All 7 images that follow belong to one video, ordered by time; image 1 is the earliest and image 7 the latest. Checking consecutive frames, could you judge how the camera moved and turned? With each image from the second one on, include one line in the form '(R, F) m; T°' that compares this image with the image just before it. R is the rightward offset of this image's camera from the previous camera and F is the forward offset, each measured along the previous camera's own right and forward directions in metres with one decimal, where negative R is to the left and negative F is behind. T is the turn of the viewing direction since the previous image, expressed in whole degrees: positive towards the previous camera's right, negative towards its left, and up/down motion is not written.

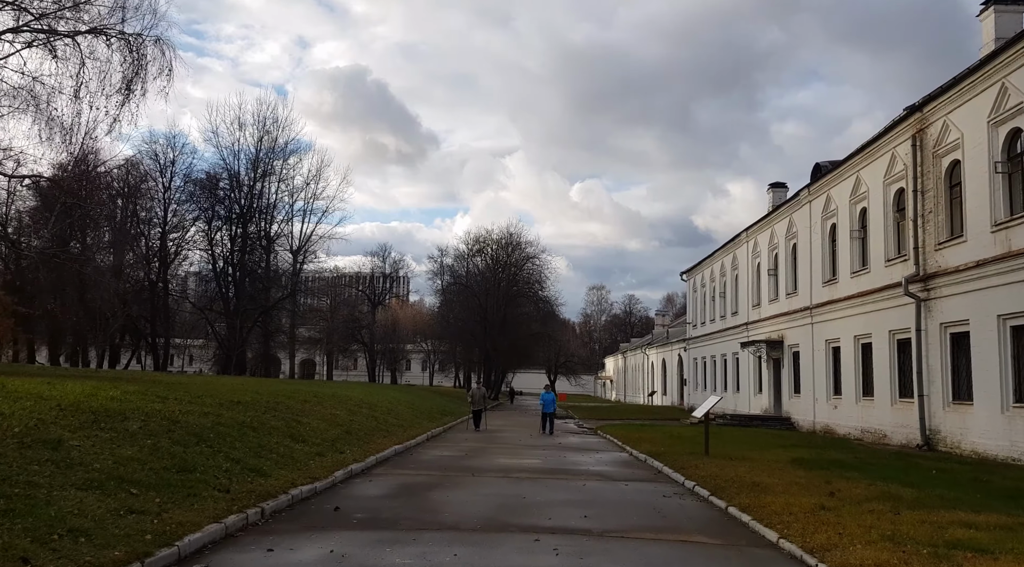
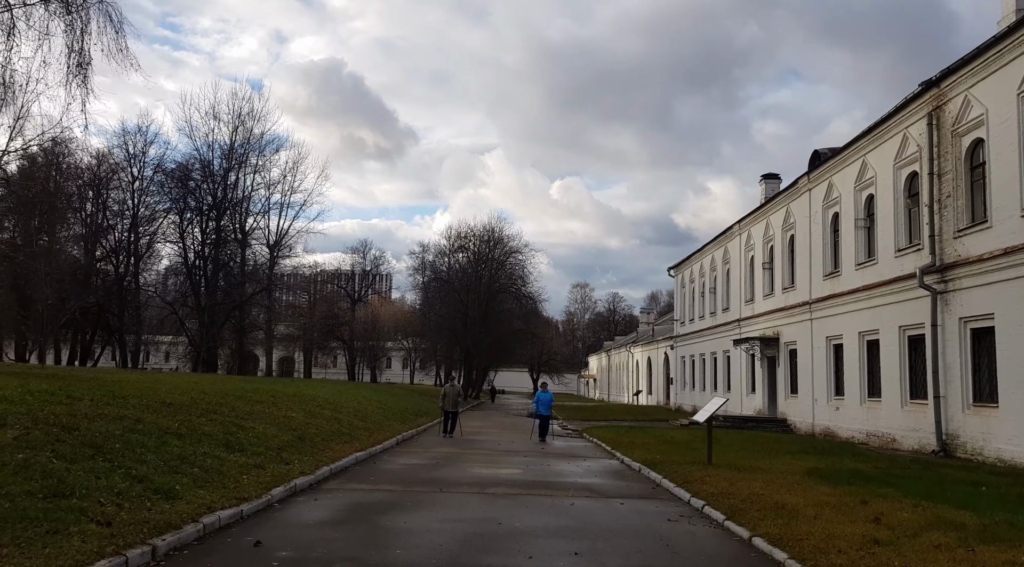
(+0.1, +2.1) m; +1°
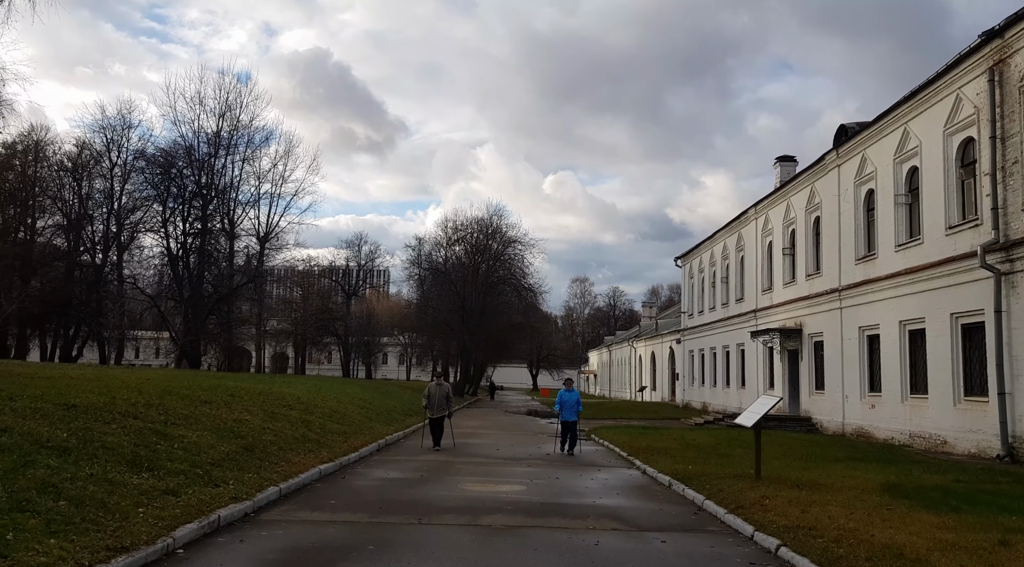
(0.0, +2.9) m; 0°
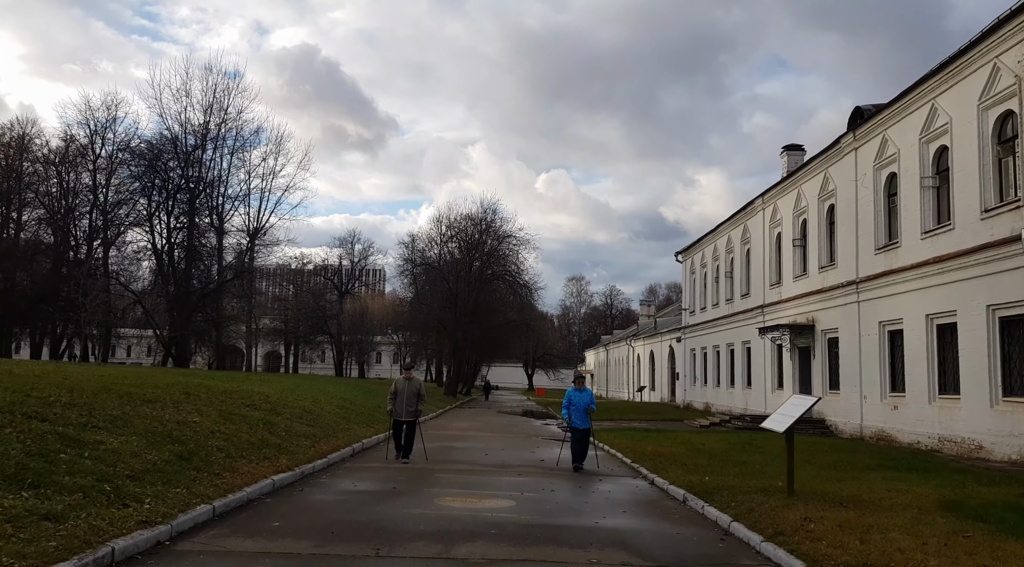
(+0.1, +1.9) m; 0°
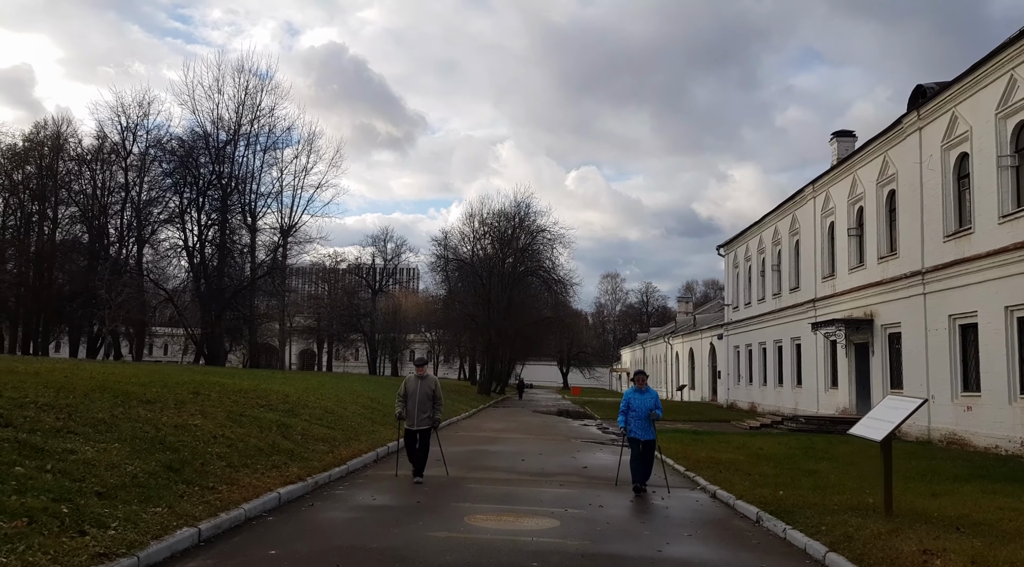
(-0.1, +1.5) m; -2°
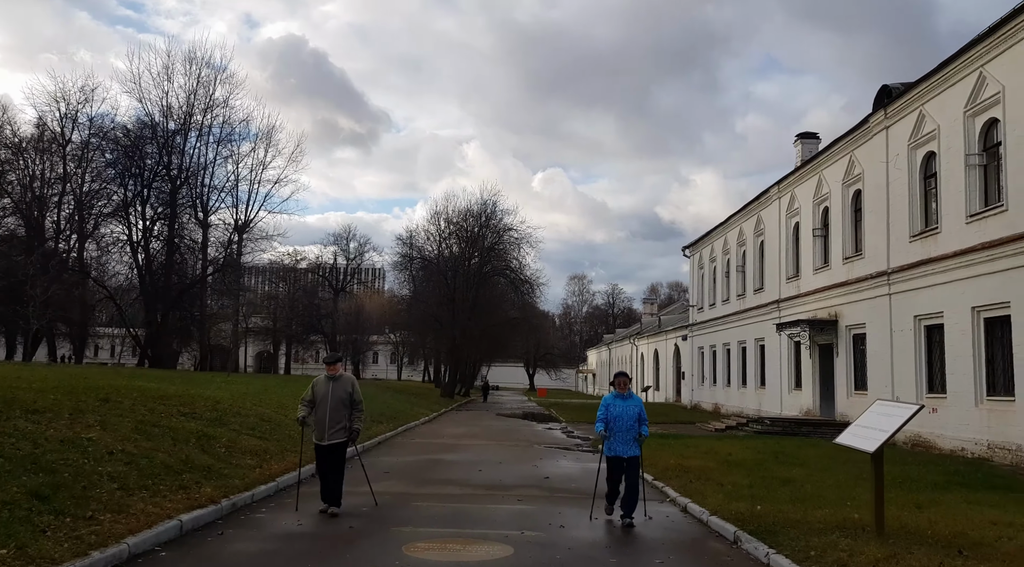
(+0.1, +1.0) m; +2°
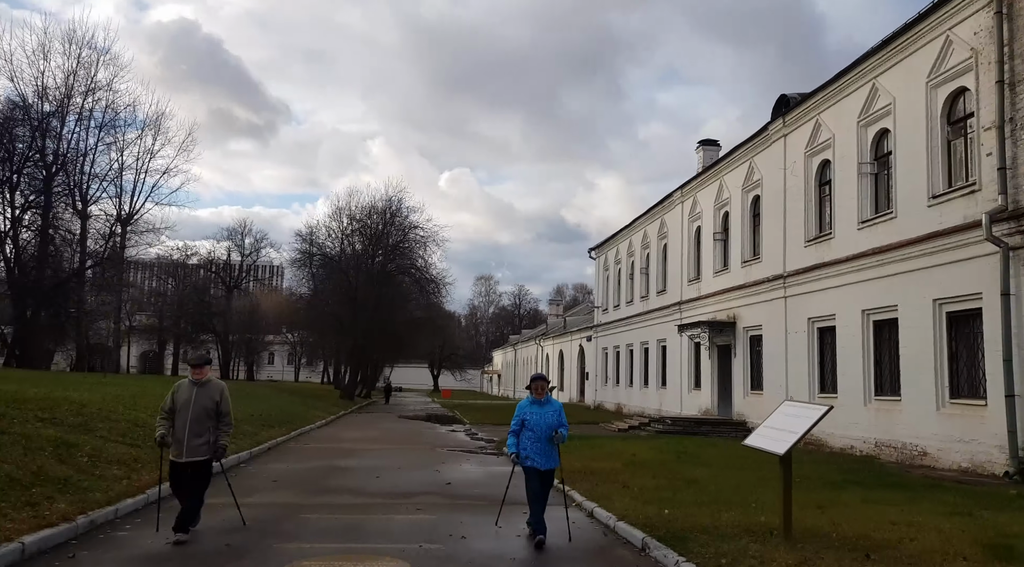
(0.0, +0.5) m; +6°
